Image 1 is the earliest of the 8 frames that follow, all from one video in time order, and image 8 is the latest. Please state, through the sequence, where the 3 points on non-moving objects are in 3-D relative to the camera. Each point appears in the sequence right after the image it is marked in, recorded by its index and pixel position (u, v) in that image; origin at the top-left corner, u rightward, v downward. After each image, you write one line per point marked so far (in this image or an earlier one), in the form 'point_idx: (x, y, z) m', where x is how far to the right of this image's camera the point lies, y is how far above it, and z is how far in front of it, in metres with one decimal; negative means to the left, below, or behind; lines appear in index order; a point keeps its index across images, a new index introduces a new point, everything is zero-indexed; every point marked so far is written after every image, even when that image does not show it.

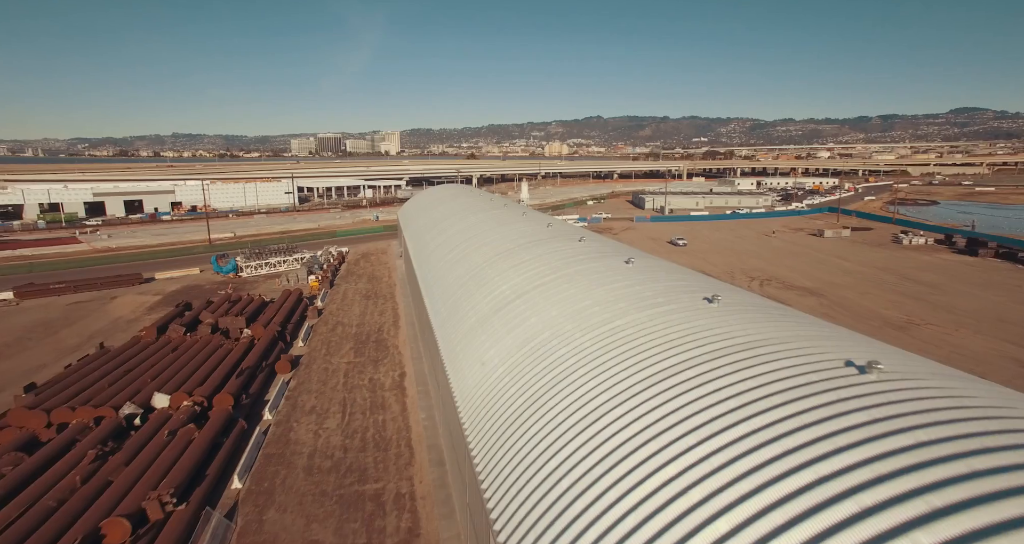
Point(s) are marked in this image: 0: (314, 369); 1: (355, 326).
0: (-5.7, -2.8, +14.0) m
1: (-5.7, -2.0, +17.6) m
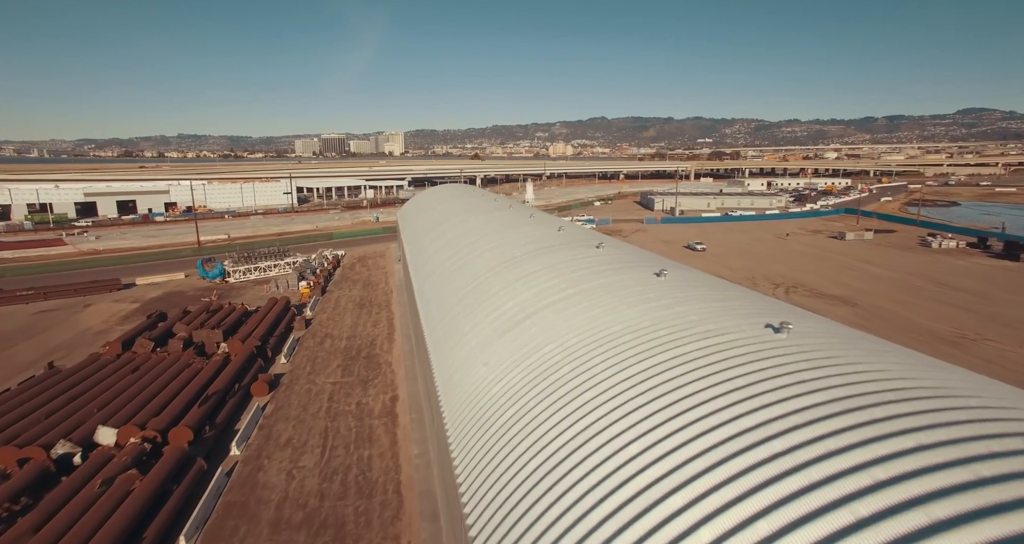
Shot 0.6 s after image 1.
0: (-5.6, -3.0, +12.4) m
1: (-5.5, -2.2, +16.1) m
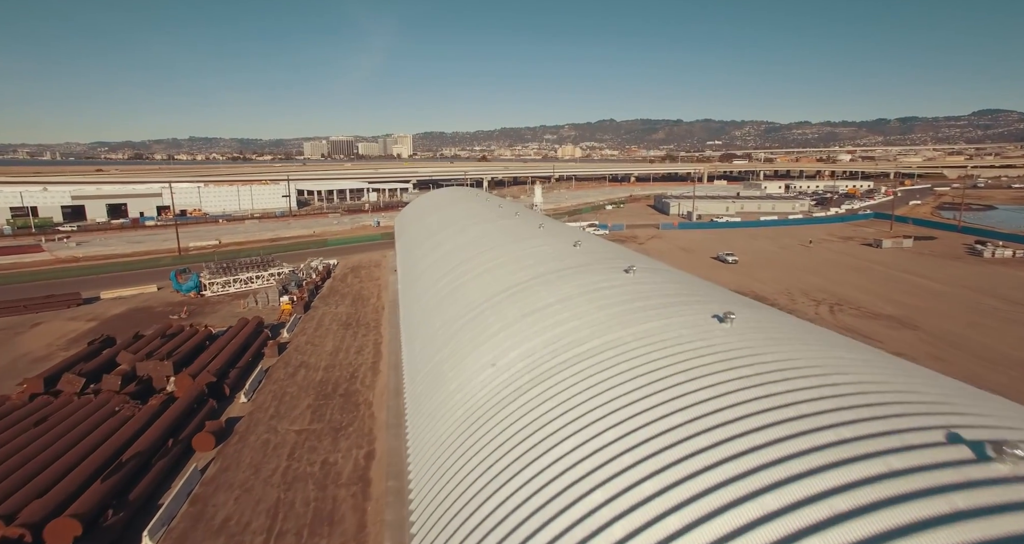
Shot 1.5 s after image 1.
0: (-5.5, -3.5, +10.1) m
1: (-5.4, -2.8, +13.7) m
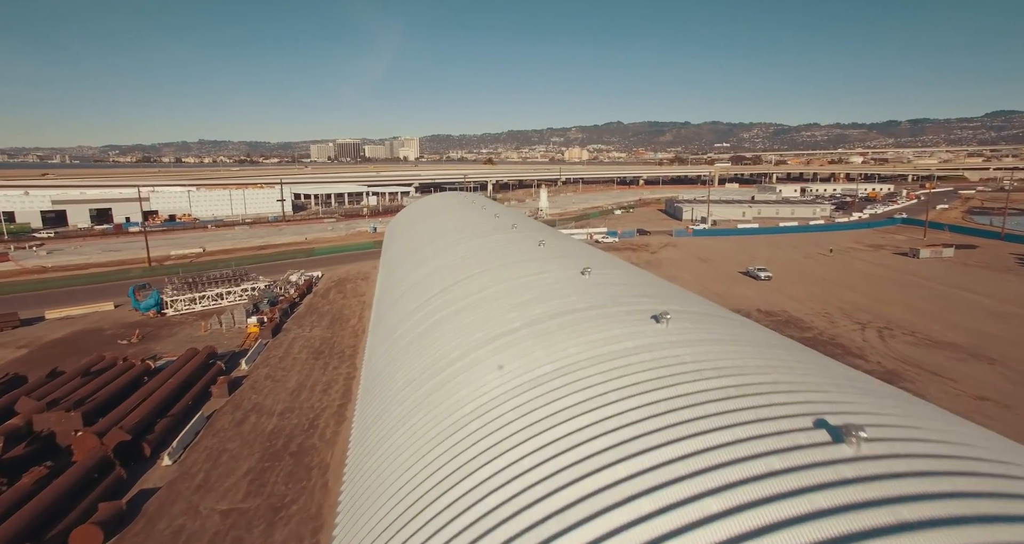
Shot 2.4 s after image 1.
0: (-5.7, -4.1, +7.7) m
1: (-5.5, -3.4, +11.3) m
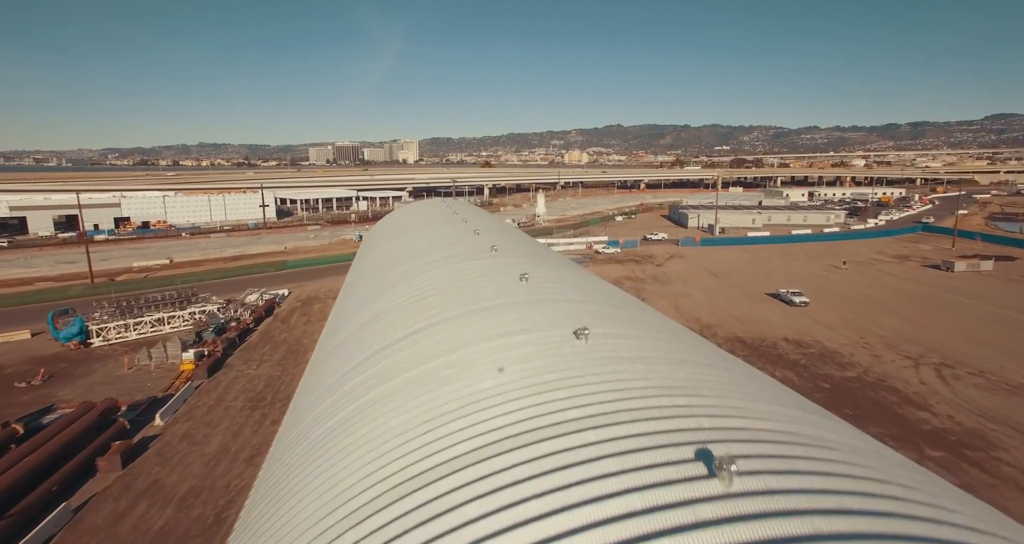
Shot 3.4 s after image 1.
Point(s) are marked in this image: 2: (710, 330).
0: (-6.1, -4.8, +4.9) m
1: (-6.0, -4.1, +8.6) m
2: (+7.3, -2.2, +17.9) m
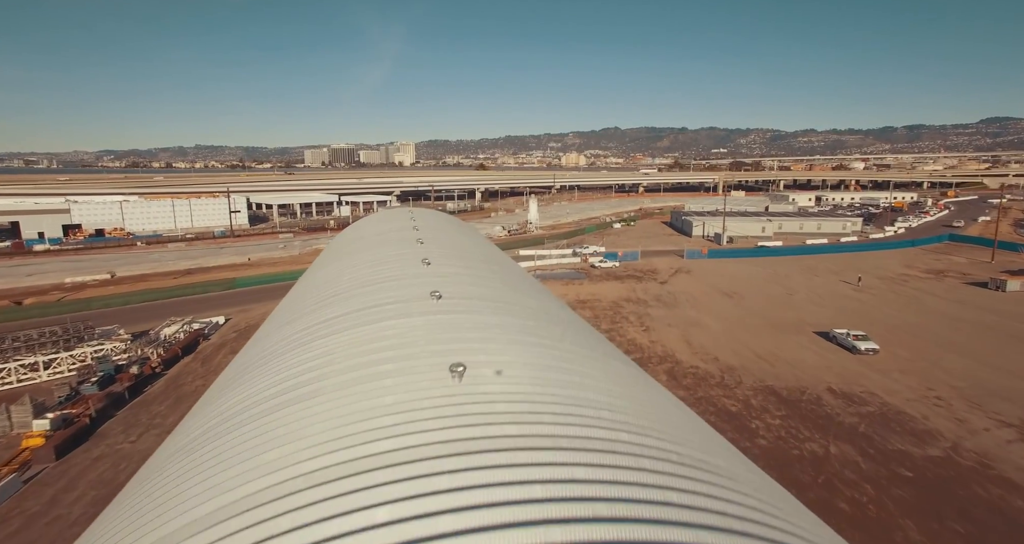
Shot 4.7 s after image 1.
0: (-6.8, -5.6, +1.3) m
1: (-6.7, -4.9, +4.9) m
2: (+6.5, -3.0, +14.3) m
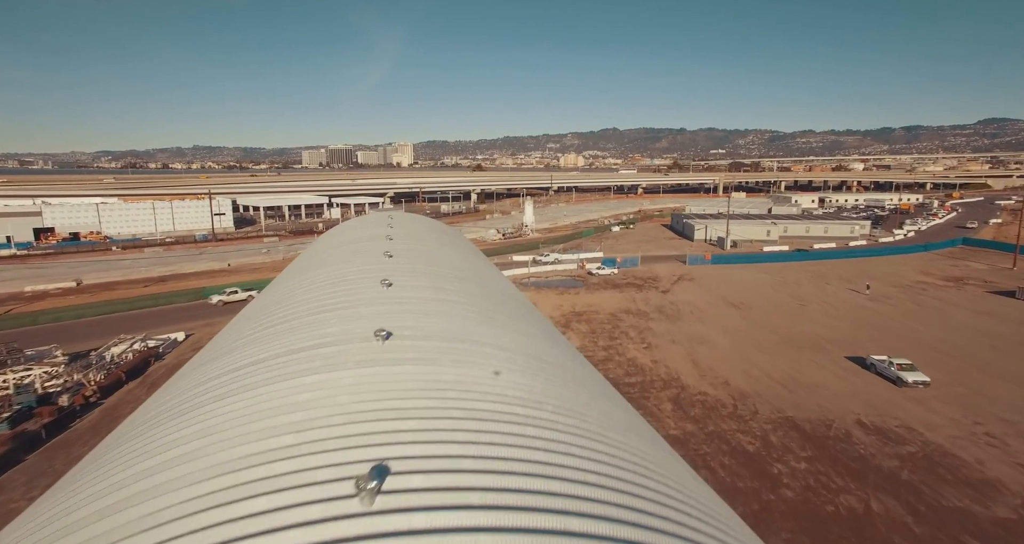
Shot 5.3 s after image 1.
0: (-7.2, -6.0, -0.5) m
1: (-7.1, -5.3, +3.2) m
2: (+6.1, -3.4, +12.6) m
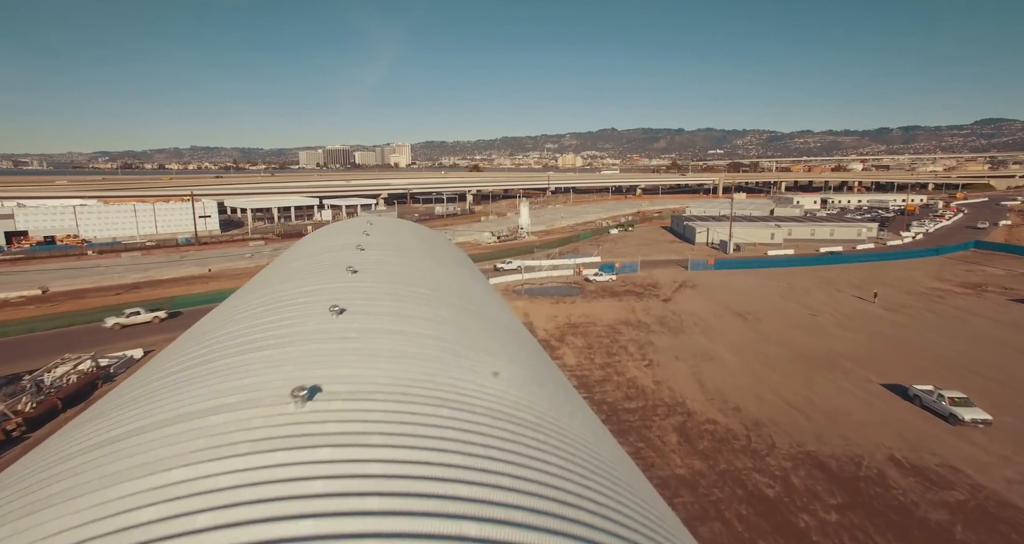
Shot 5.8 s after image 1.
0: (-7.5, -6.3, -1.9) m
1: (-7.4, -5.6, +1.7) m
2: (+5.8, -3.8, +11.2) m
